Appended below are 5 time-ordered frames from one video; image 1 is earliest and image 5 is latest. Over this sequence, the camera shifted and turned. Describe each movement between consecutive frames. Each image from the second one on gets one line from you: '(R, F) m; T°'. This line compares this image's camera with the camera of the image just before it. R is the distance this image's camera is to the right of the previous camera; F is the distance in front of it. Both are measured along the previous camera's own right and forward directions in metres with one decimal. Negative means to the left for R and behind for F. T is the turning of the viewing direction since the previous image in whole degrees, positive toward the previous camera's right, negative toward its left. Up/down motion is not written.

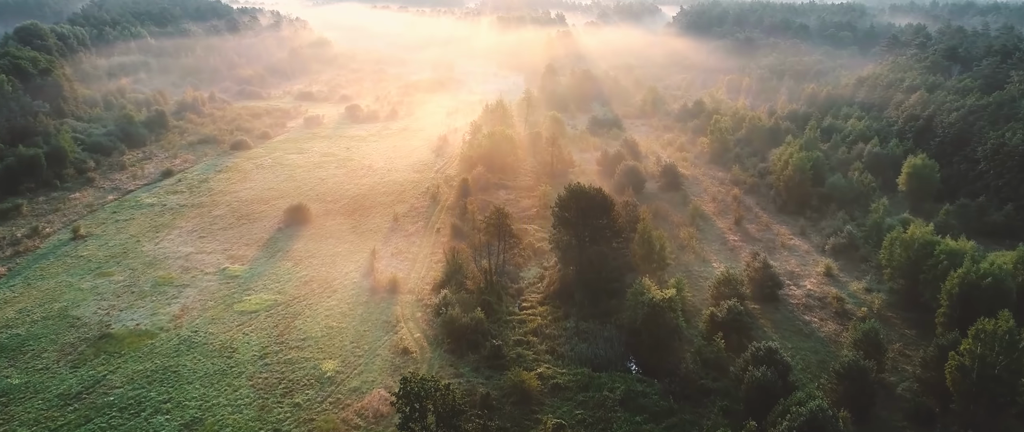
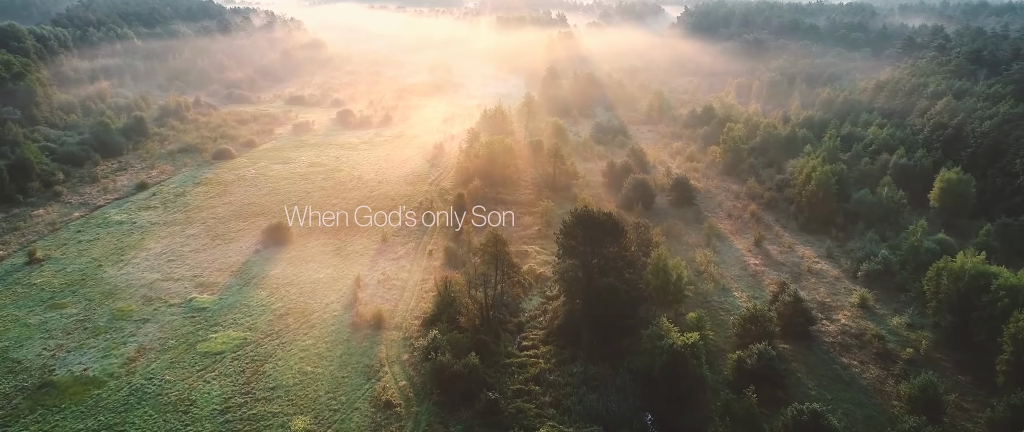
(0.0, +3.0) m; 0°
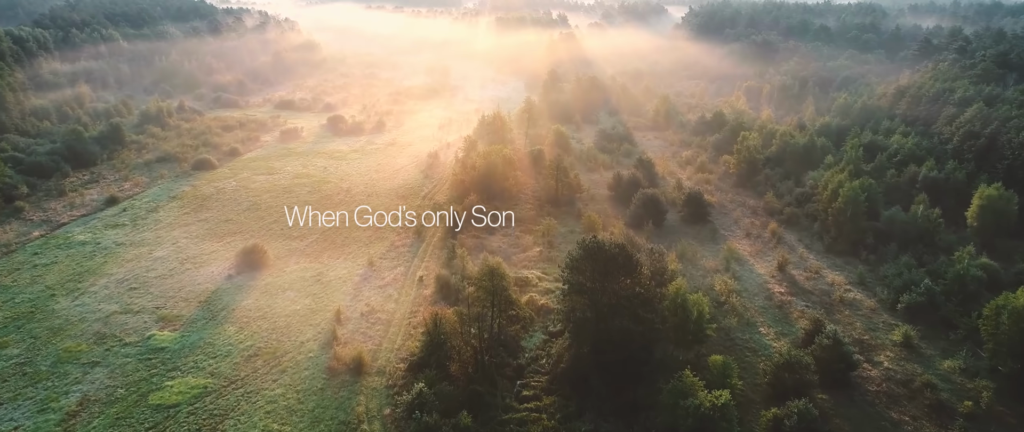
(+0.1, +3.0) m; 0°
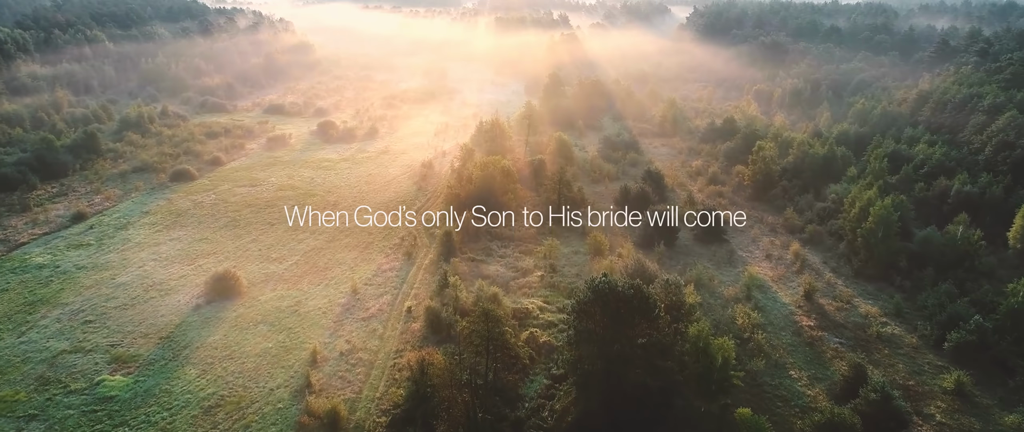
(+0.1, +2.8) m; 0°
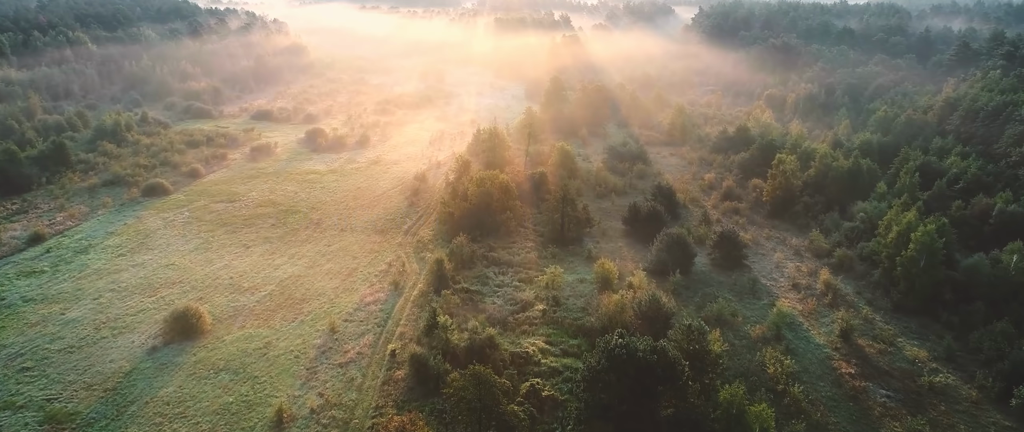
(+0.1, +3.1) m; 0°
